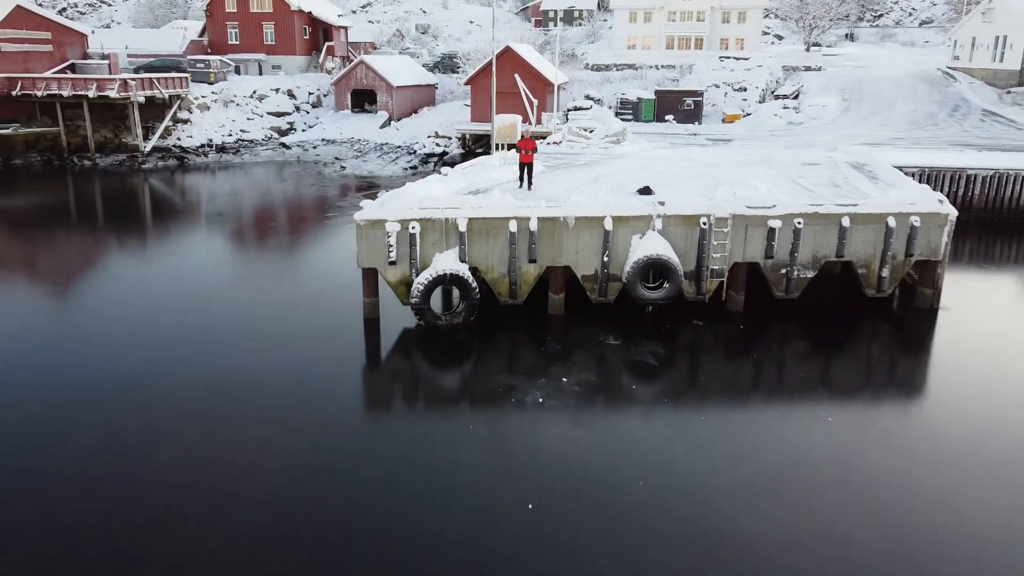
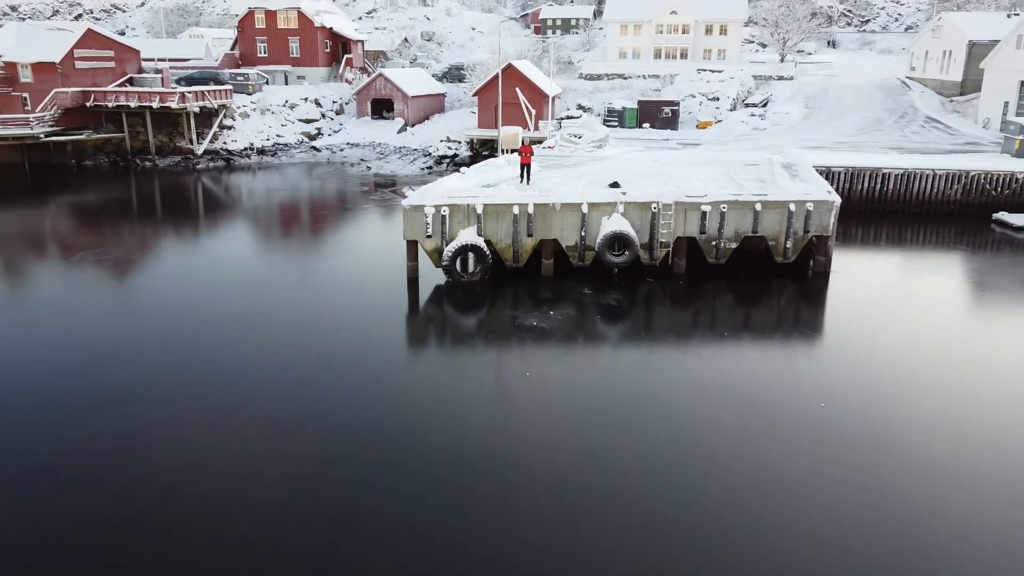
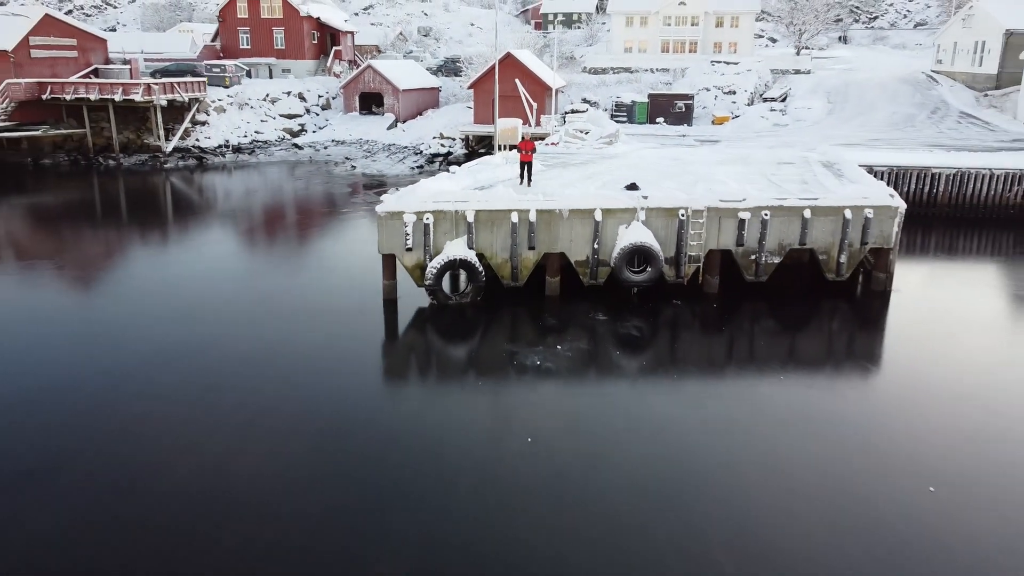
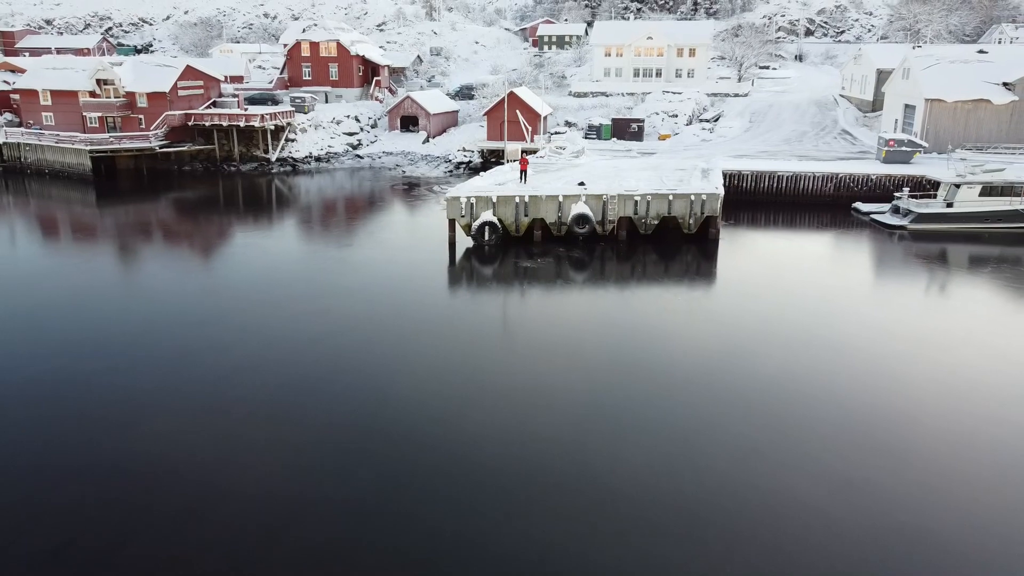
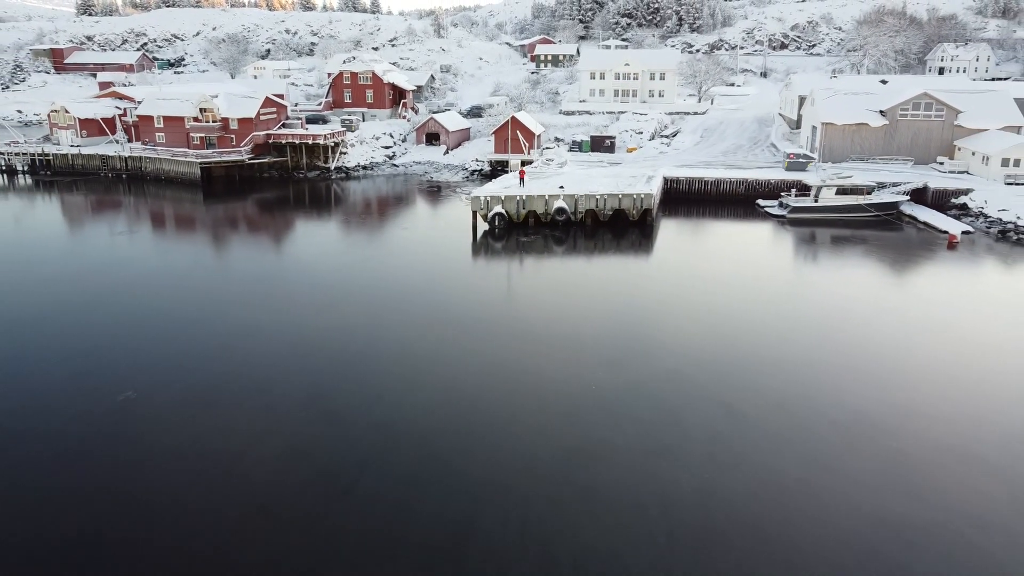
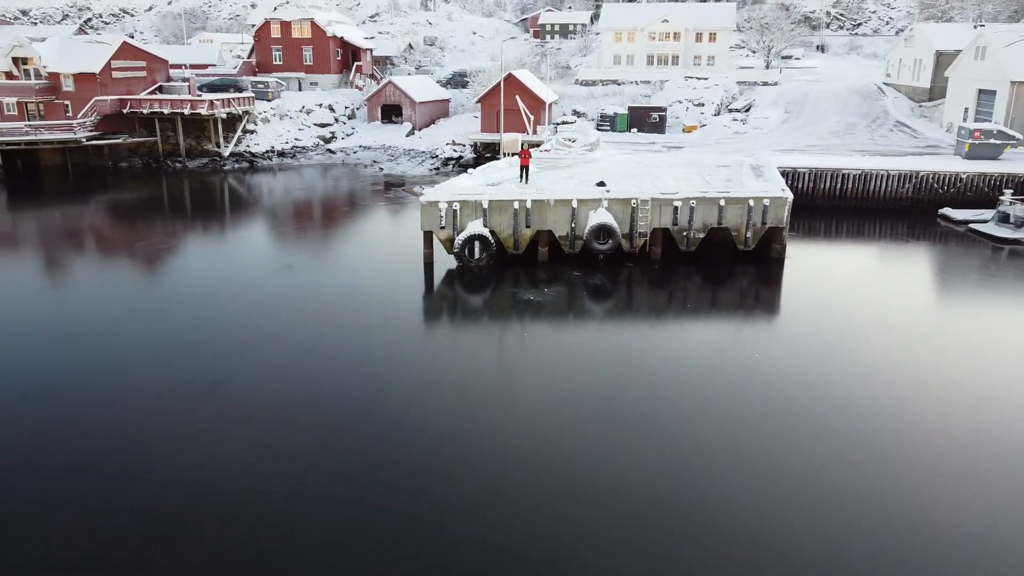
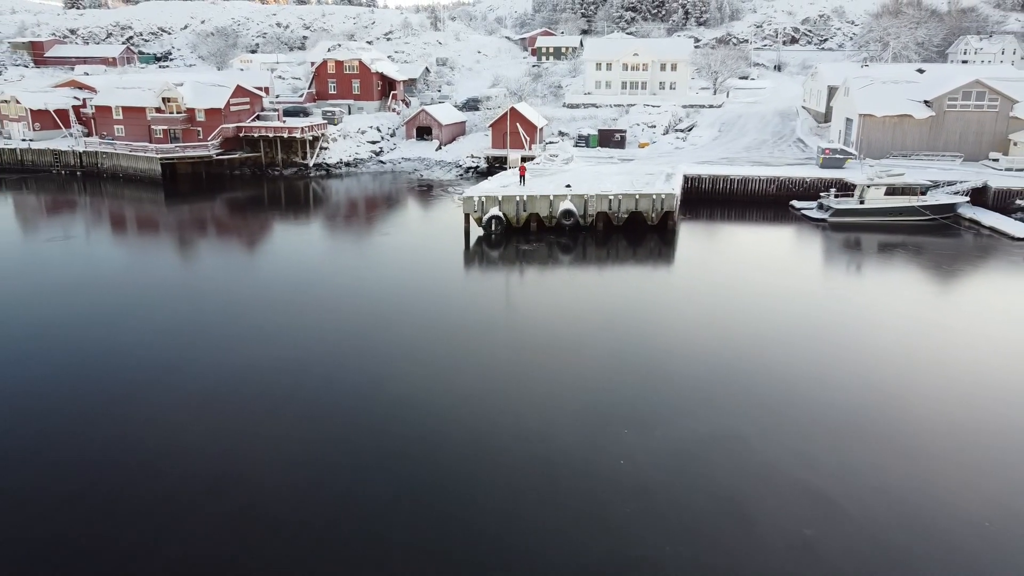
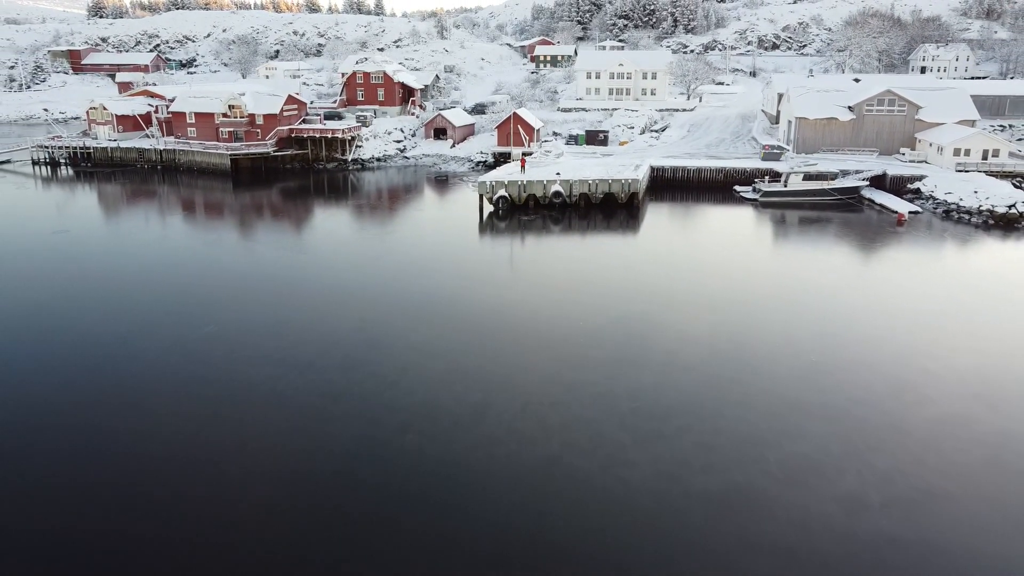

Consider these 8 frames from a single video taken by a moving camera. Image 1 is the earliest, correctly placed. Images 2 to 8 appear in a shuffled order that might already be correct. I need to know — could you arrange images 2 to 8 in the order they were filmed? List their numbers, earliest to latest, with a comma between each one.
3, 2, 6, 4, 7, 5, 8
